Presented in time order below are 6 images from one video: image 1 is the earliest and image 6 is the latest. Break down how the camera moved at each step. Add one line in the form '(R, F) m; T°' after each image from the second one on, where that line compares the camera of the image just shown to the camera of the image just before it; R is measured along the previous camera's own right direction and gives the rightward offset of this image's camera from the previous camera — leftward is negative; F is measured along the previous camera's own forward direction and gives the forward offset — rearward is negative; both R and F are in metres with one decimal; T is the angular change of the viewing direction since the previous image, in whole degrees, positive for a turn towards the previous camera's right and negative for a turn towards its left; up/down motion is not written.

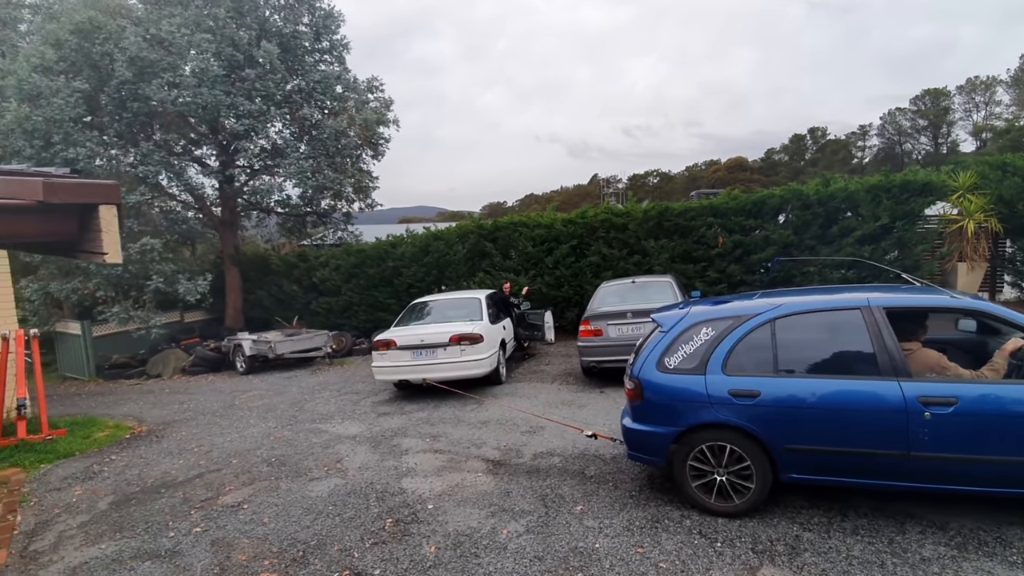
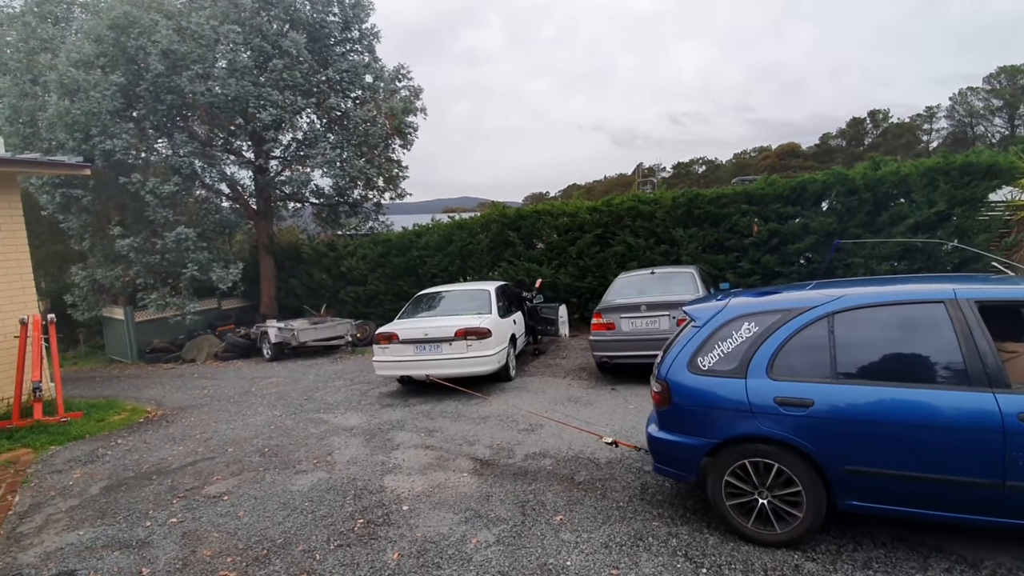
(+0.5, +0.4) m; -5°
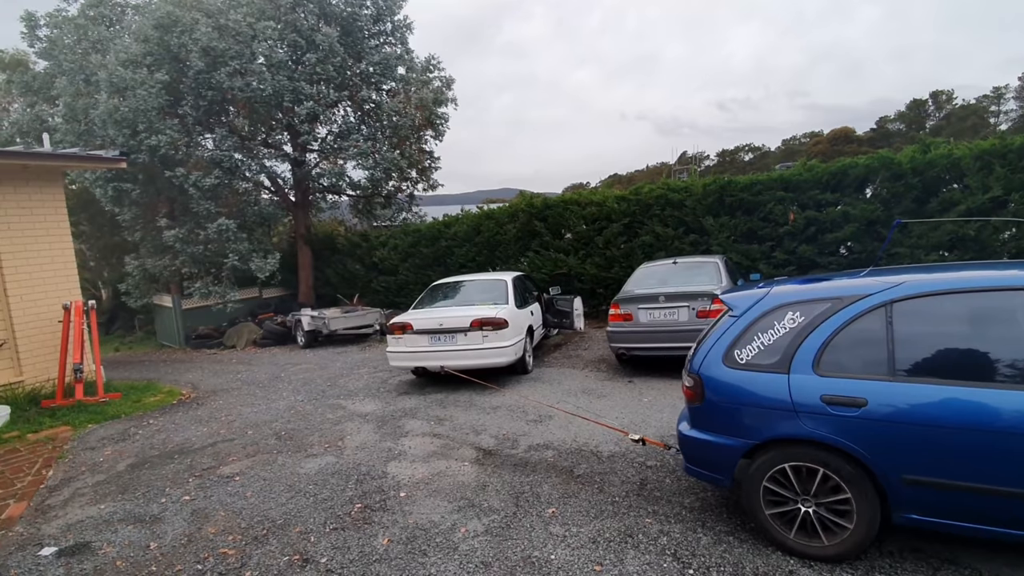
(+0.3, +0.1) m; -4°
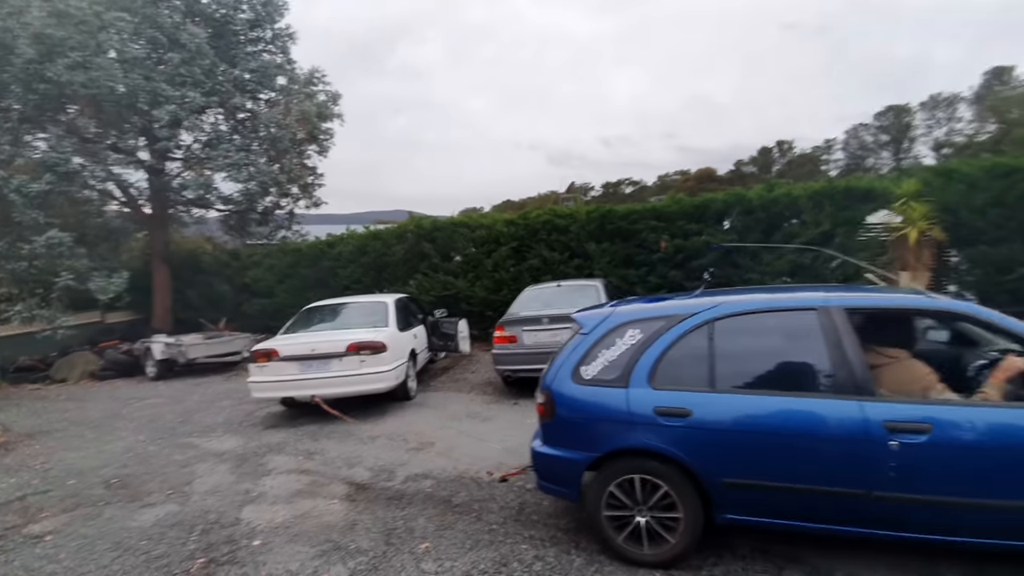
(+0.1, +0.2) m; +11°
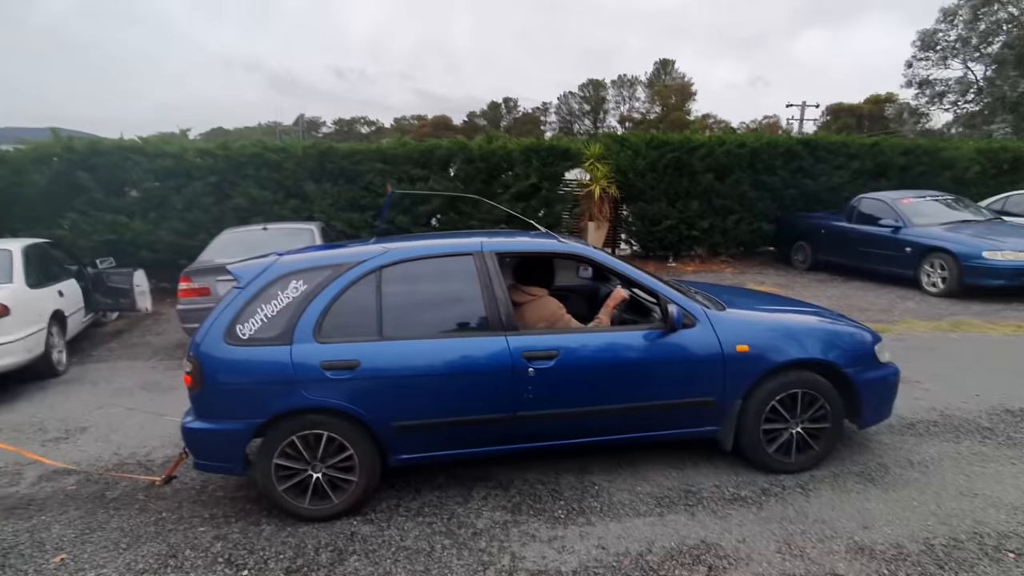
(+0.3, +0.2) m; +25°
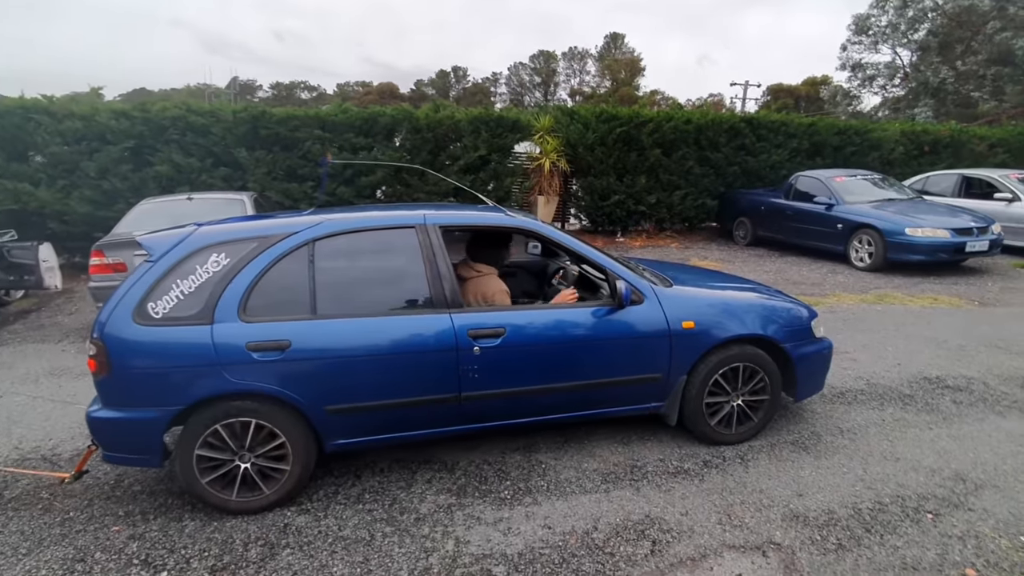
(0.0, +0.2) m; +5°
